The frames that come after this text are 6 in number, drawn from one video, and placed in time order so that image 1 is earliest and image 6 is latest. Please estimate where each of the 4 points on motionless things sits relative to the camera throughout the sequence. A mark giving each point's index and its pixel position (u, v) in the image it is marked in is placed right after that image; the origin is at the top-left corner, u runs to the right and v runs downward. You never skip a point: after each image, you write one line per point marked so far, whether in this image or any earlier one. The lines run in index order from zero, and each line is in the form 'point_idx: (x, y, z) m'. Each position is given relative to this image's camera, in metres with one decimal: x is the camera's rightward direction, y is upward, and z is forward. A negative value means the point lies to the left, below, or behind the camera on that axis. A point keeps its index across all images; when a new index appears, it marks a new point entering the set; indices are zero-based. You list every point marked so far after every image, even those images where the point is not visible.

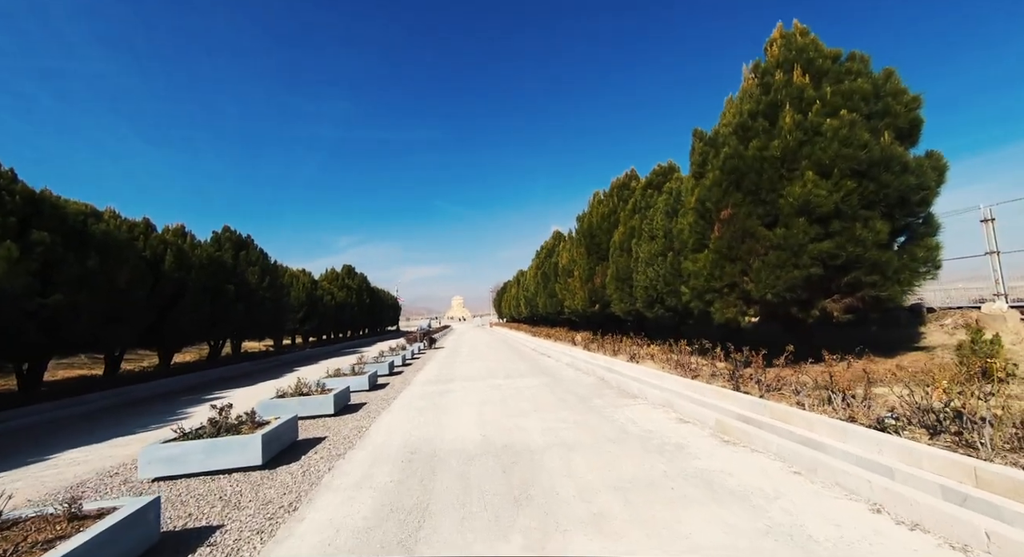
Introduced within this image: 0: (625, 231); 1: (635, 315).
0: (+4.0, +1.6, +16.2) m
1: (+4.3, -1.3, +16.2) m
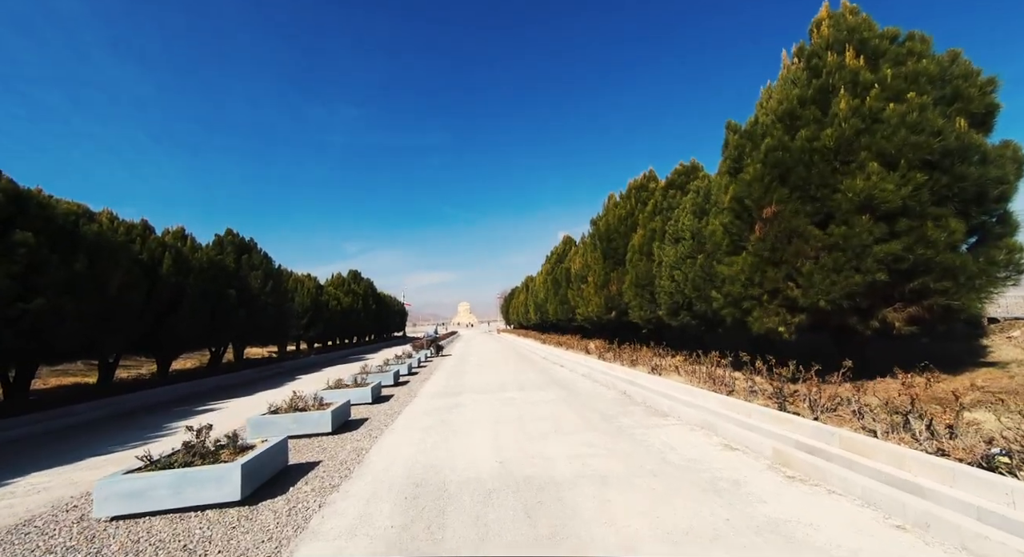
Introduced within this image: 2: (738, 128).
0: (+4.4, +1.4, +15.3) m
1: (+4.7, -1.5, +15.2) m
2: (+4.8, +3.2, +9.8) m
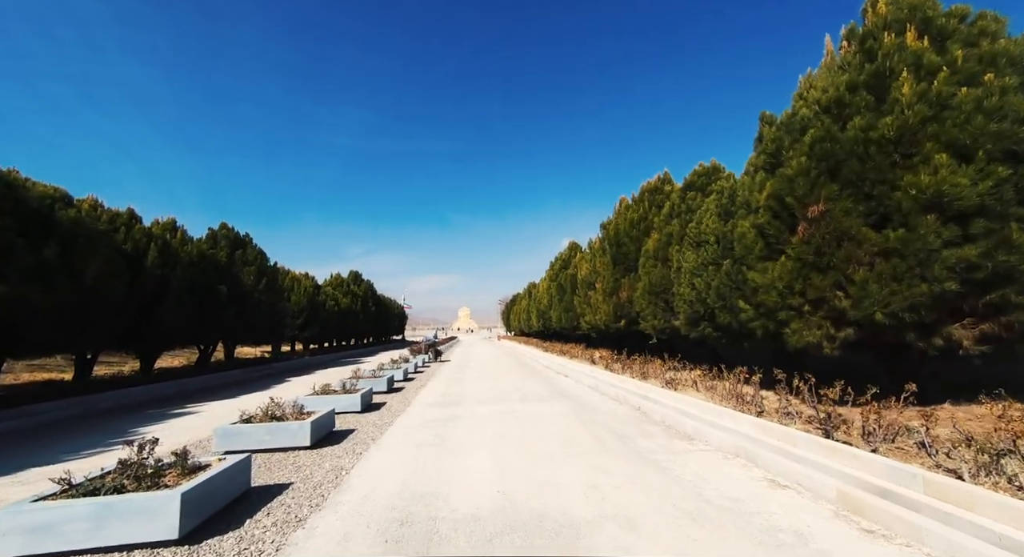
0: (+4.6, +1.2, +14.3) m
1: (+4.9, -1.7, +14.2) m
2: (+5.0, +3.0, +8.8) m
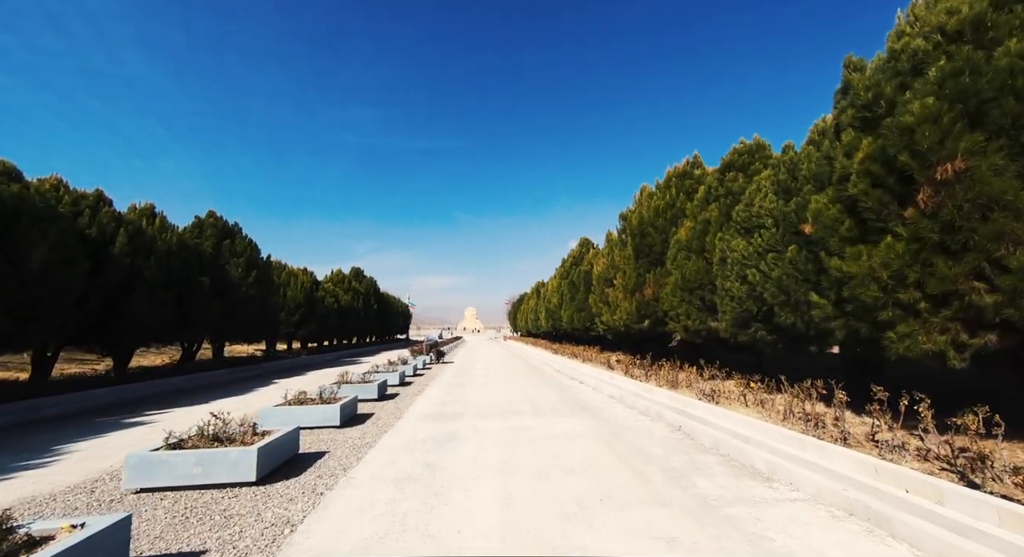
0: (+4.9, +1.4, +12.4) m
1: (+5.1, -1.6, +12.2) m
2: (+5.3, +3.2, +6.9) m
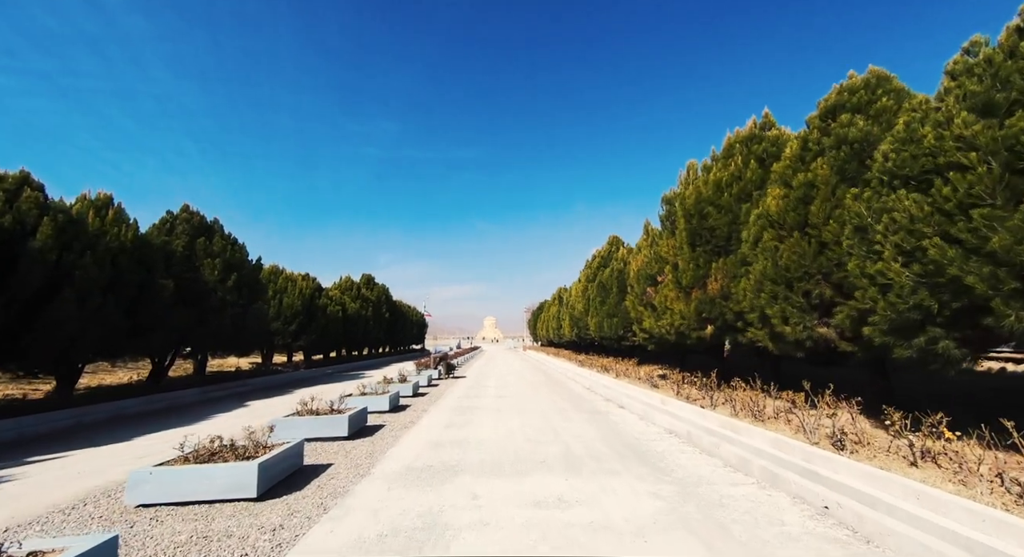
0: (+5.3, +1.6, +8.8) m
1: (+5.5, -1.3, +8.6) m
2: (+5.4, +3.5, +3.3) m
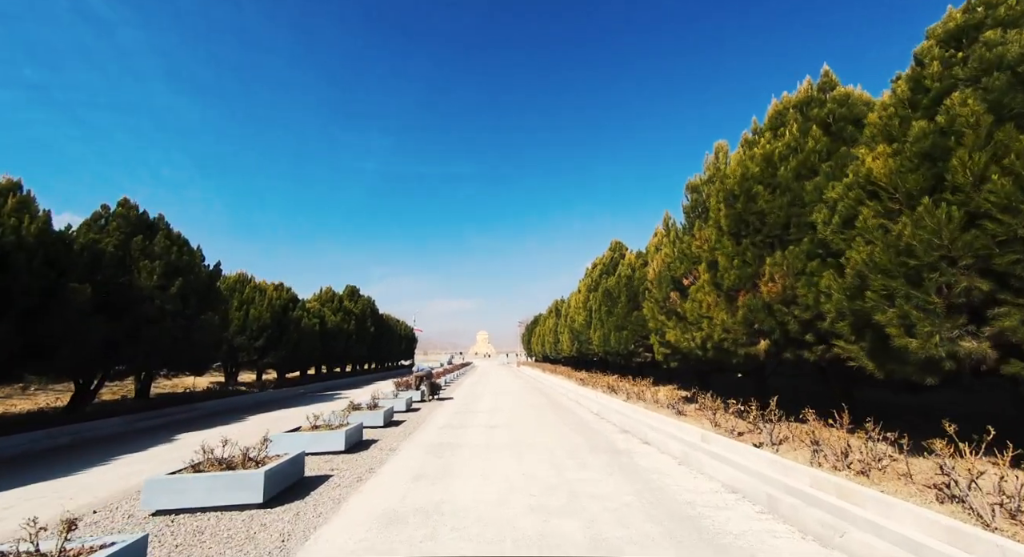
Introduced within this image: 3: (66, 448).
0: (+5.2, +1.7, +6.2) m
1: (+5.5, -1.2, +5.9) m
2: (+5.4, +3.8, +0.8) m
3: (-11.5, -4.4, +11.8) m
